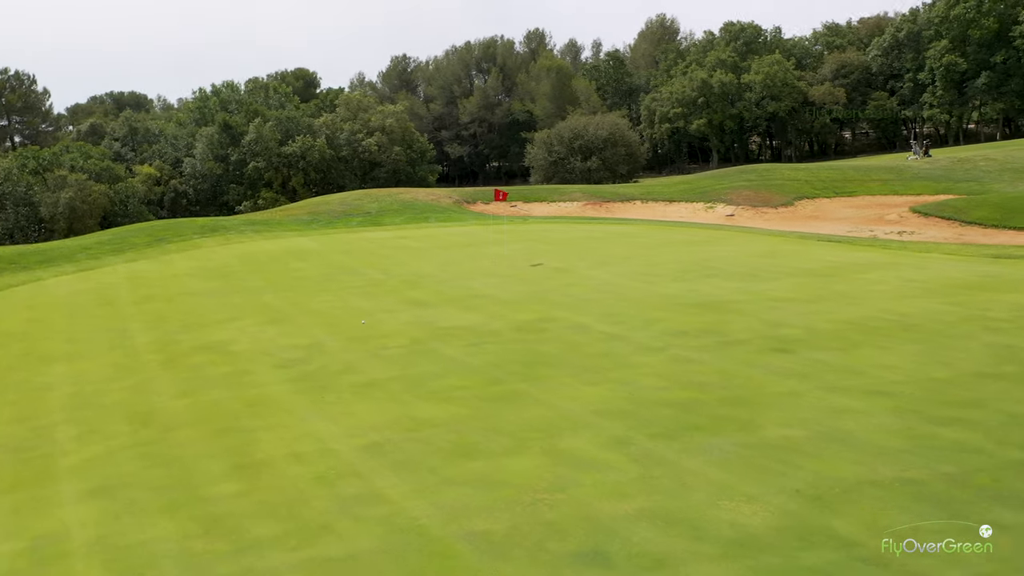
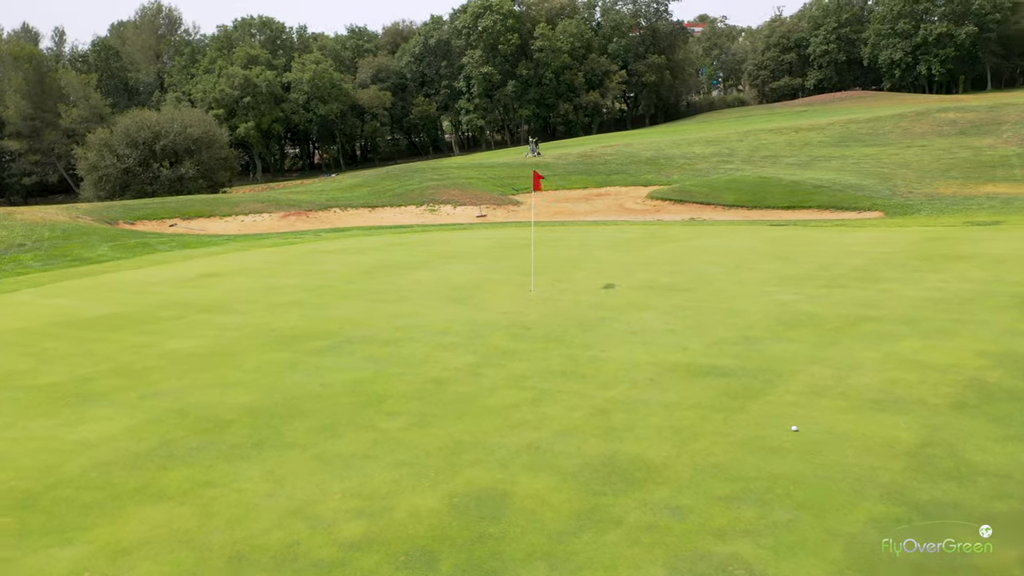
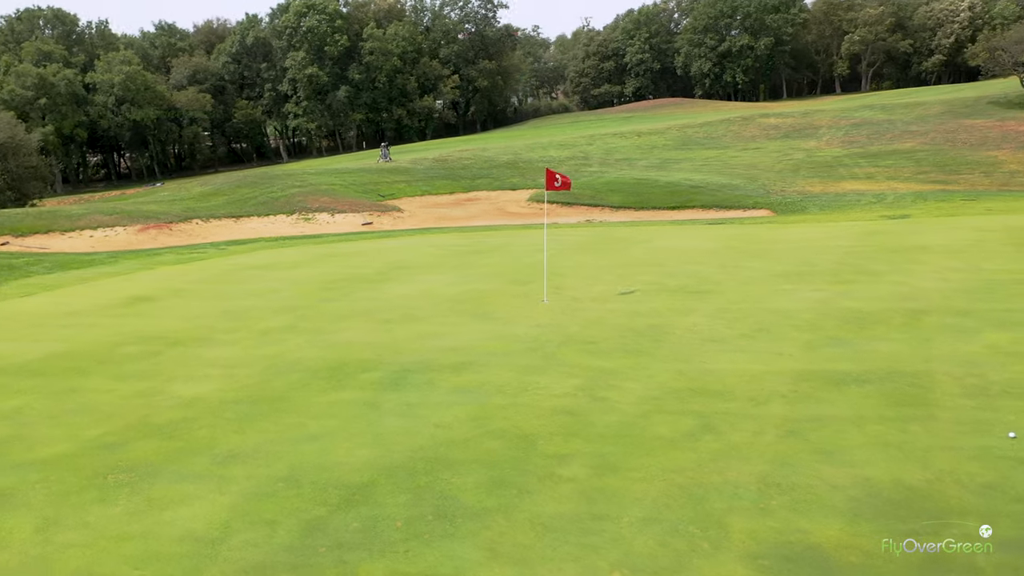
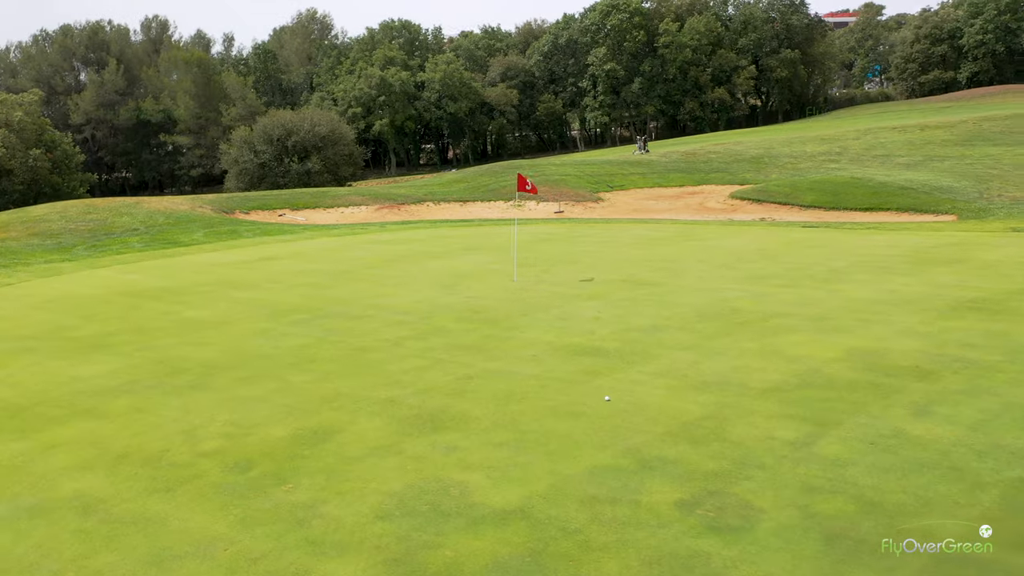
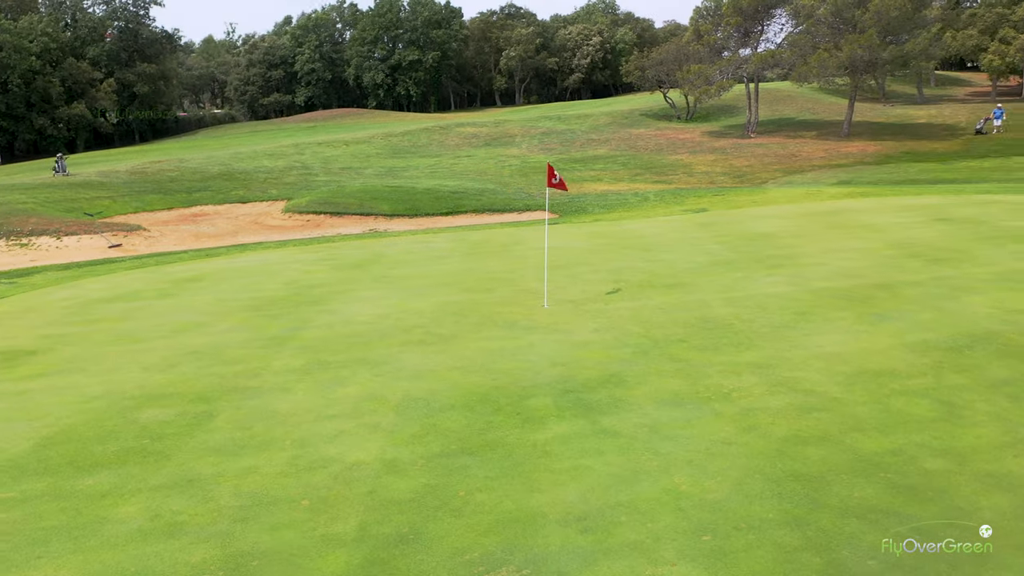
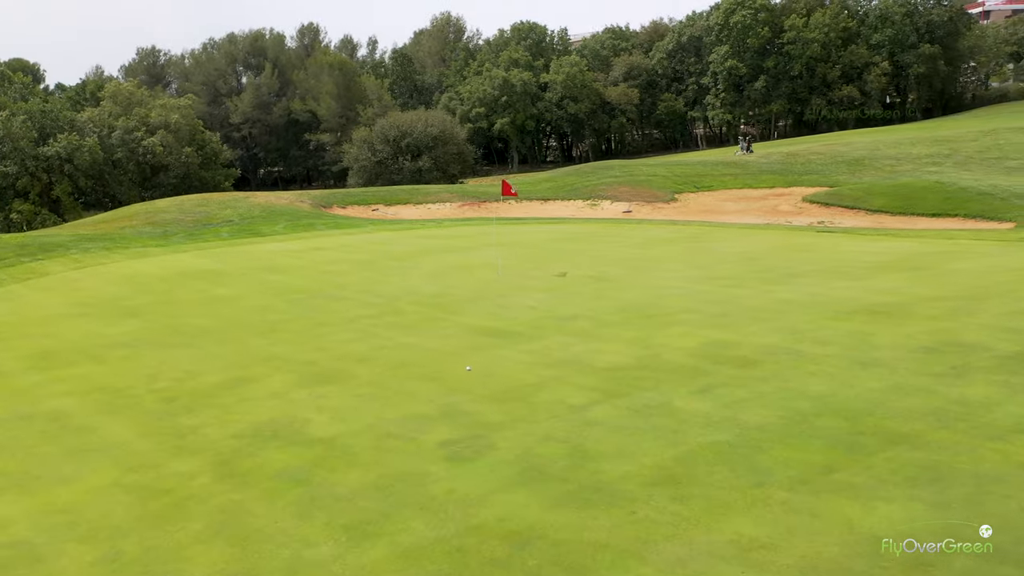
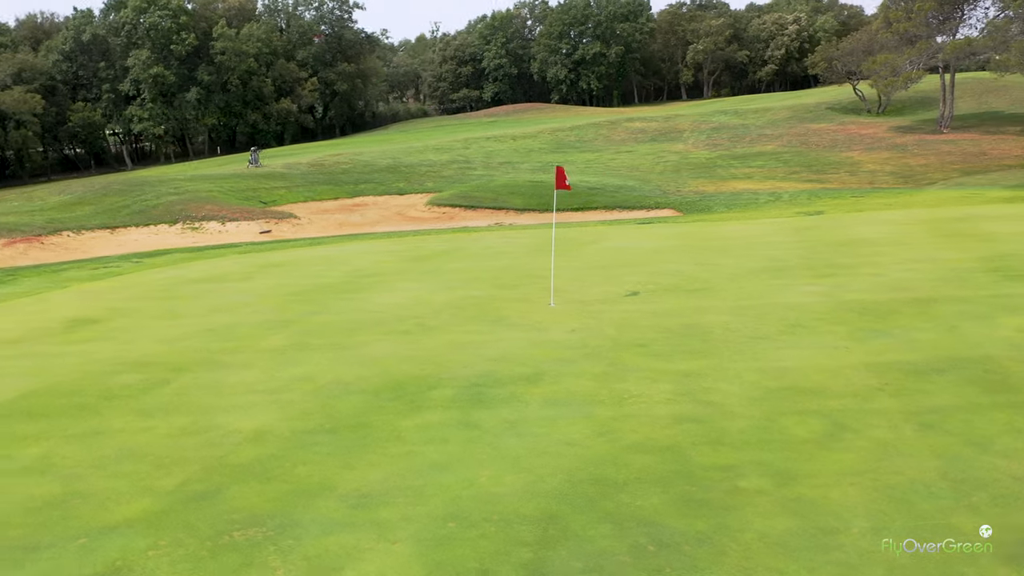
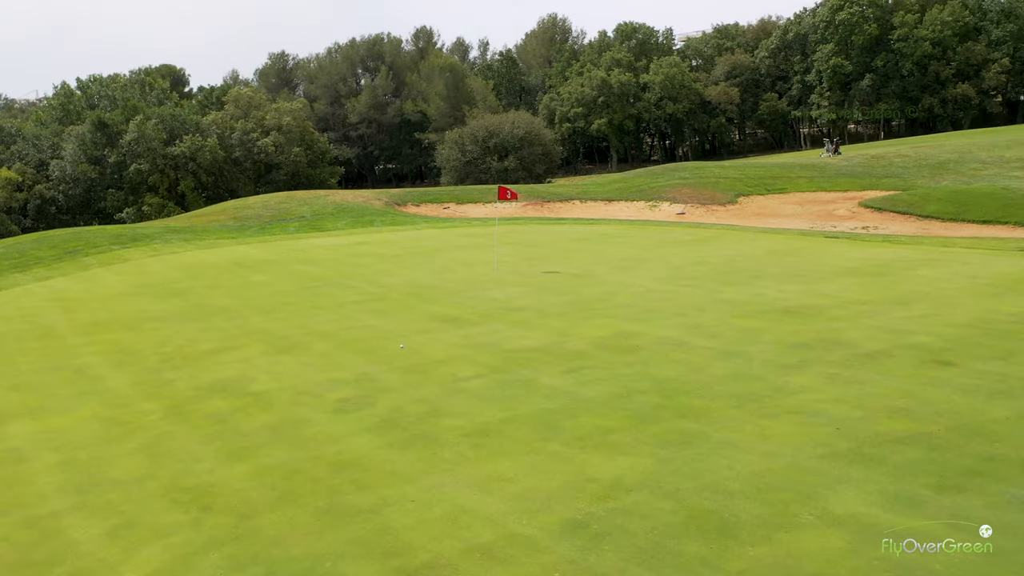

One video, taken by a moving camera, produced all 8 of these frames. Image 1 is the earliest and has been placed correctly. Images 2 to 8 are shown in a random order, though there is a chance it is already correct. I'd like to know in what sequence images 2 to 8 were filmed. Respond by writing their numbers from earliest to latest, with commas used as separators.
8, 6, 4, 2, 3, 7, 5
